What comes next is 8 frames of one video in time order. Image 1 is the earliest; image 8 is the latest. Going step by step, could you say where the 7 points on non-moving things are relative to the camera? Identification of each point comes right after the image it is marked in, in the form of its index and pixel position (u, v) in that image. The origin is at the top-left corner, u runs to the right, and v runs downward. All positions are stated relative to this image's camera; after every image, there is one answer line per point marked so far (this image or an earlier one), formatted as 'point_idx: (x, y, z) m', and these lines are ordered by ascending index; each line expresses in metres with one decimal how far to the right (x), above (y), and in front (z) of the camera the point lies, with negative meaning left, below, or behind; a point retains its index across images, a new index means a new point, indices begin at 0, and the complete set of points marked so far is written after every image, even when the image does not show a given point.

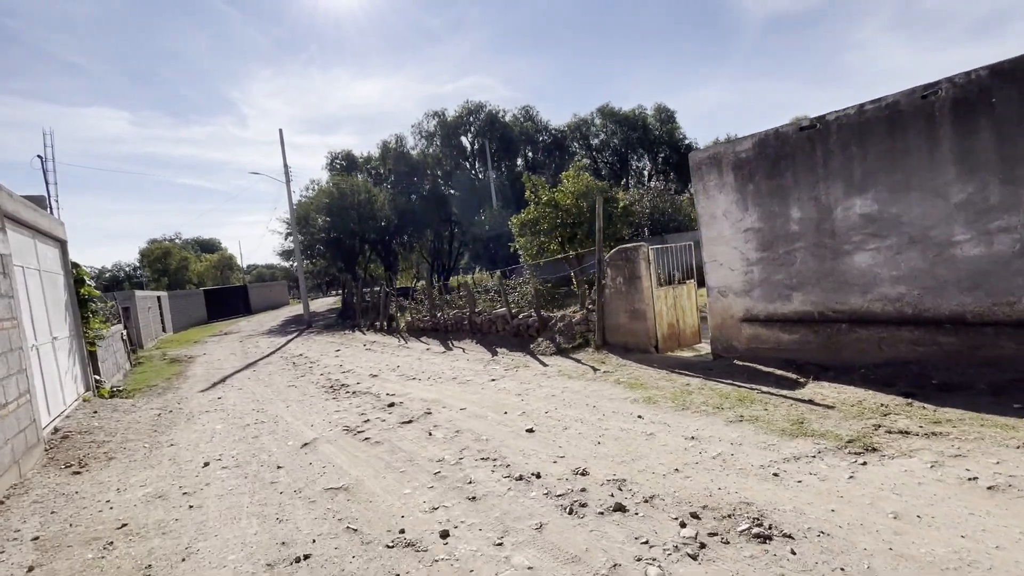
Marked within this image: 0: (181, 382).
0: (-8.2, -2.3, +11.7) m
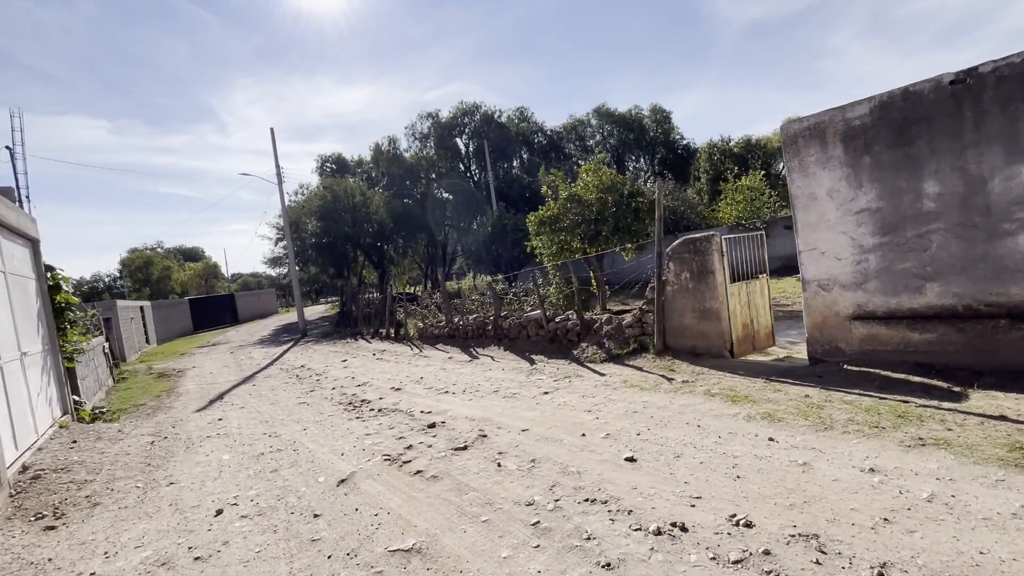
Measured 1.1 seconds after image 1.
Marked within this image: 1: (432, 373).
0: (-7.5, -2.5, +10.4) m
1: (-1.6, -1.7, +9.6) m
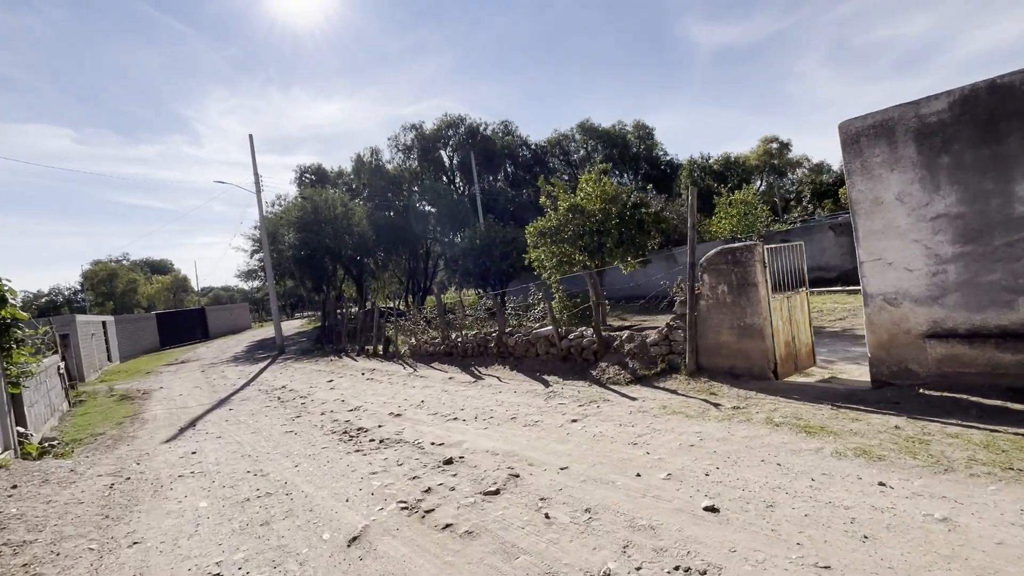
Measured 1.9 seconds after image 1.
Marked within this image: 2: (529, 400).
0: (-7.3, -2.7, +9.2) m
1: (-1.4, -2.0, +8.7) m
2: (+0.3, -1.7, +7.4) m
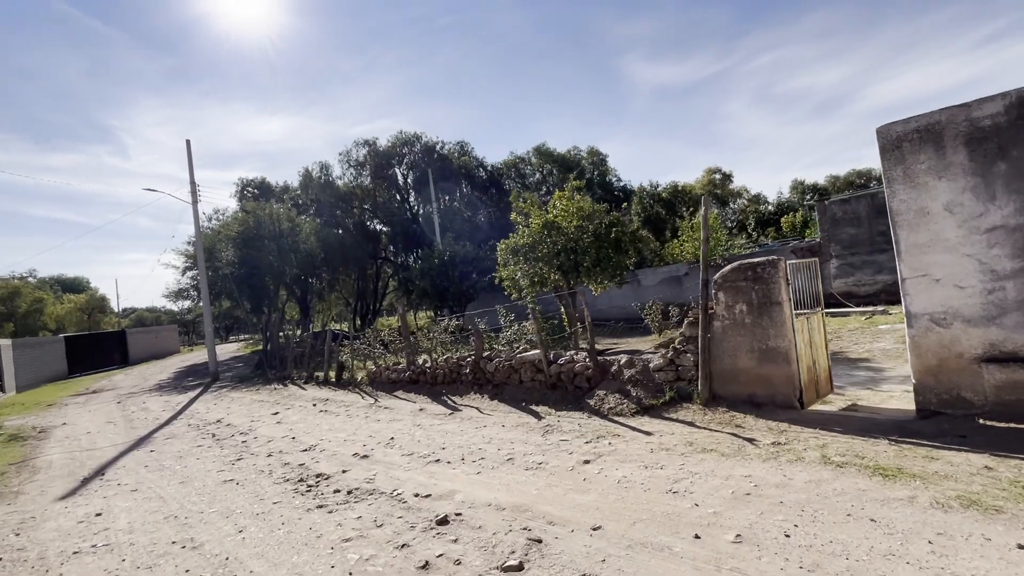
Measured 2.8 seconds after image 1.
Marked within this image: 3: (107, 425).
0: (-7.6, -3.0, +7.4) m
1: (-1.7, -2.3, +7.6) m
2: (+0.2, -2.0, +6.4) m
3: (-10.4, -3.5, +12.2) m
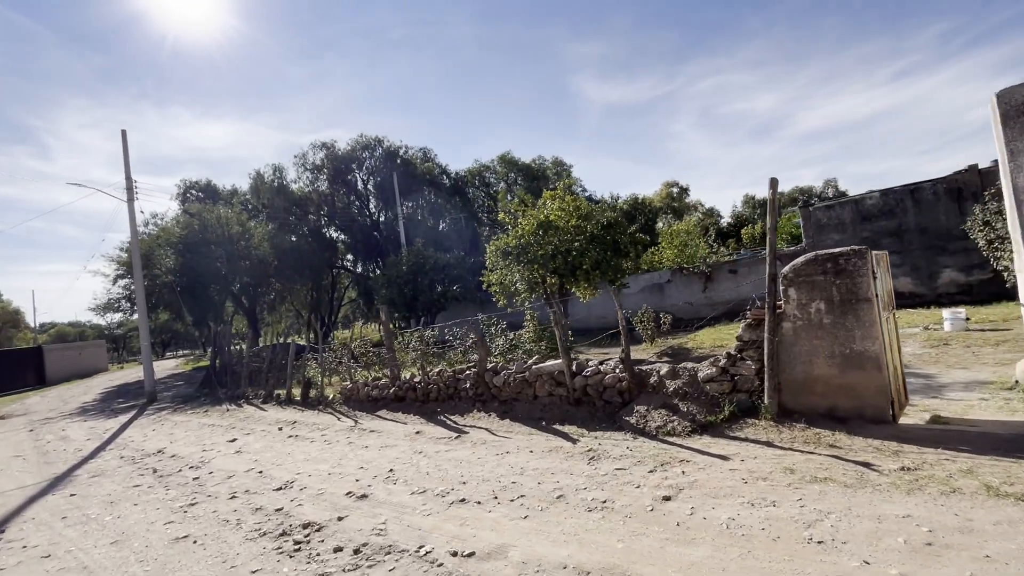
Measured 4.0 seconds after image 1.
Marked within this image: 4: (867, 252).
0: (-7.2, -3.0, +5.5) m
1: (-1.4, -2.3, +6.2) m
2: (+0.6, -1.9, +5.2) m
3: (-10.5, -3.6, +10.0) m
4: (+3.7, +0.4, +4.9) m
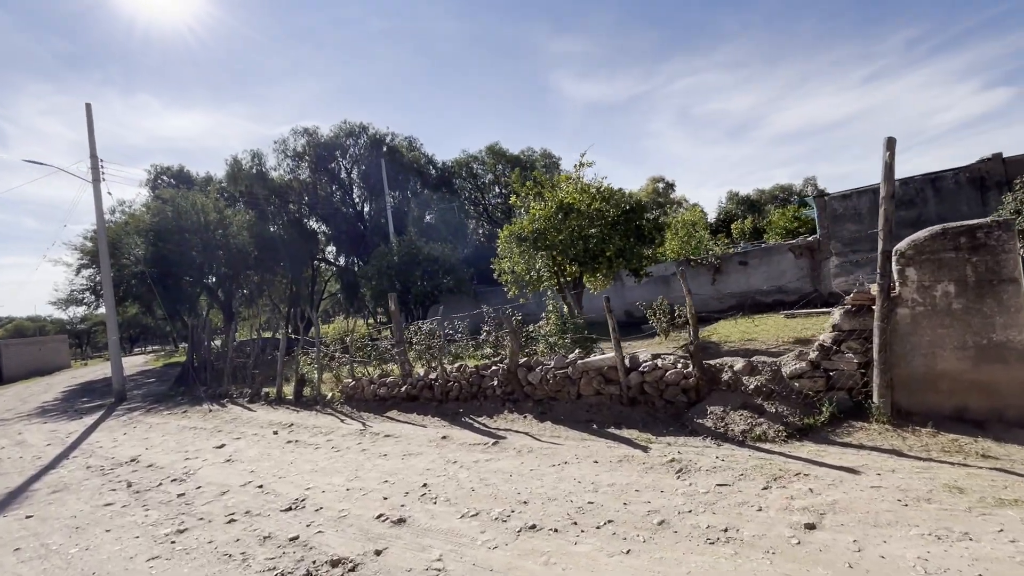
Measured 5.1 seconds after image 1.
0: (-6.6, -2.7, +4.2) m
1: (-0.8, -2.1, +5.2) m
2: (+1.2, -1.7, +4.3) m
3: (-10.0, -3.3, +8.6) m
4: (+4.3, +0.6, +4.1) m
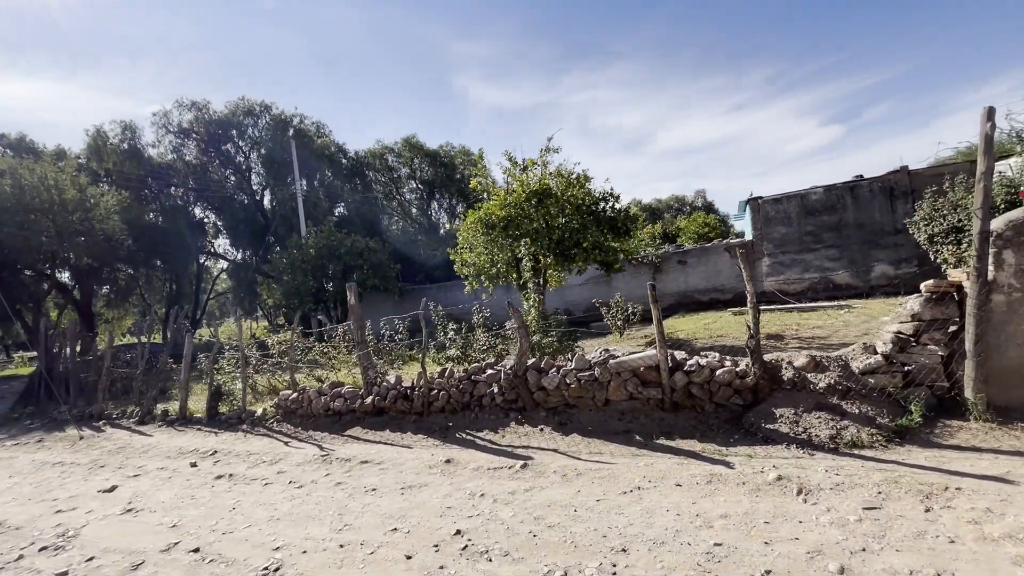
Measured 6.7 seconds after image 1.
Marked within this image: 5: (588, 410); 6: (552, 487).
0: (-5.8, -2.5, +1.8) m
1: (-0.3, -1.9, +4.0) m
2: (+1.8, -1.6, +3.5) m
3: (-10.1, -3.1, +5.4) m
4: (+4.9, +0.7, +3.9) m
5: (+0.9, -1.4, +5.6) m
6: (+0.3, -1.8, +4.3) m
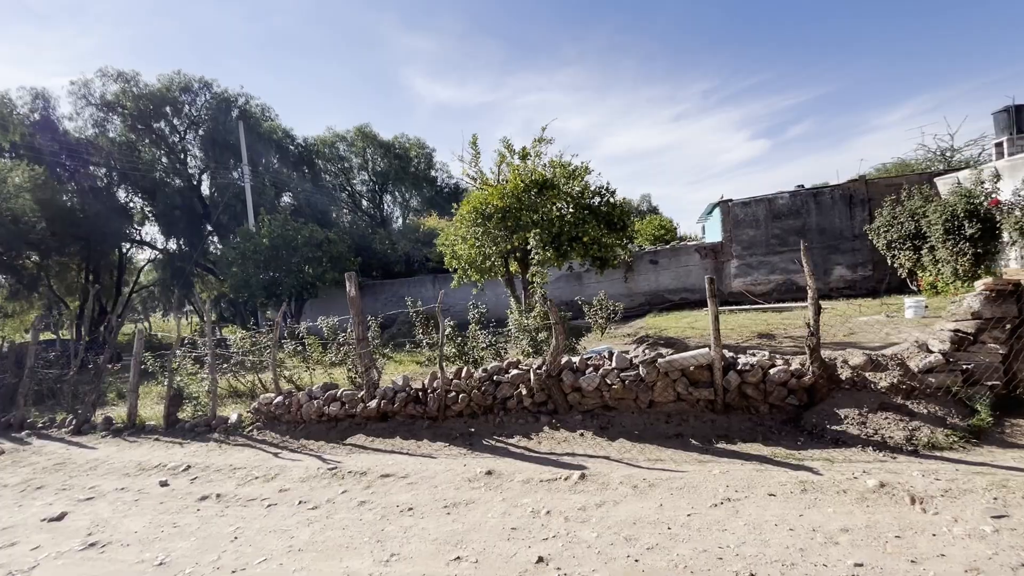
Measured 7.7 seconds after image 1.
0: (-4.9, -2.3, +0.7) m
1: (+0.3, -1.8, +3.4) m
2: (+2.5, -1.5, +3.2) m
3: (-9.6, -2.8, +3.7) m
4: (+5.6, +0.7, +4.0) m
5: (+1.3, -1.3, +5.2) m
6: (+0.9, -1.7, +3.8) m
